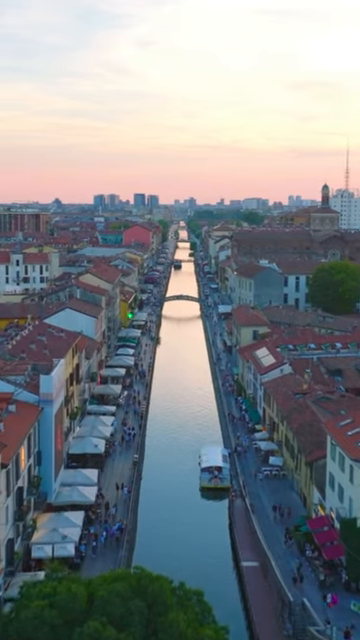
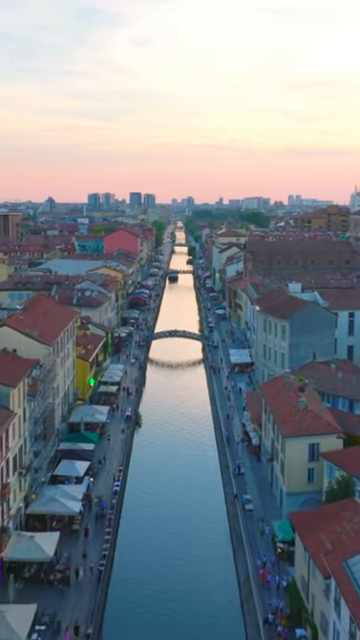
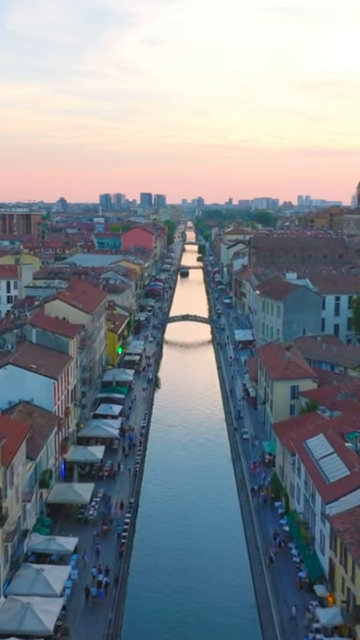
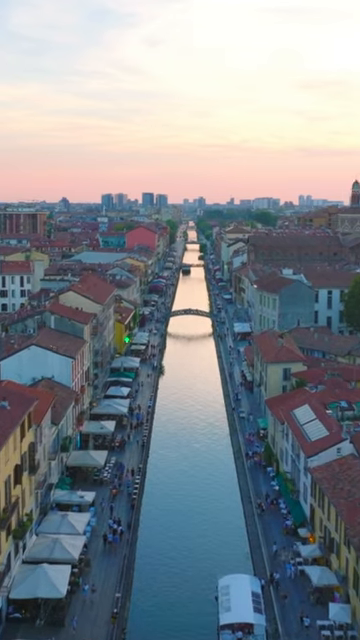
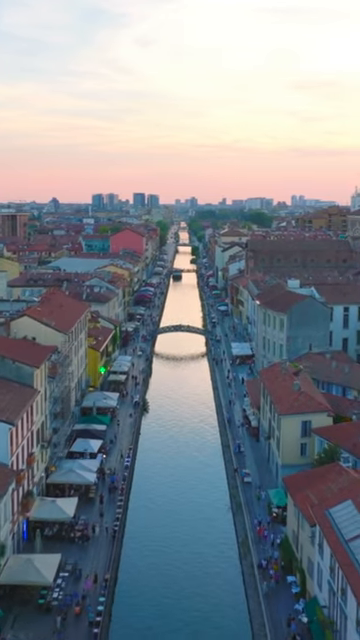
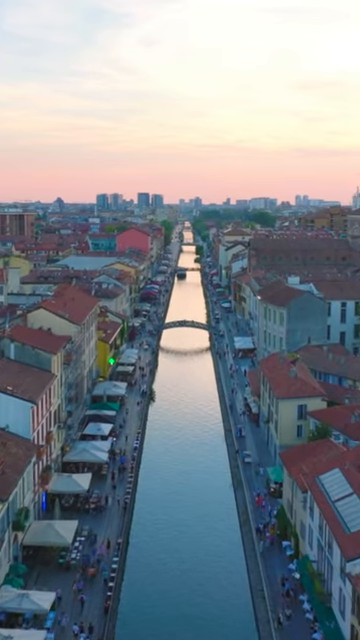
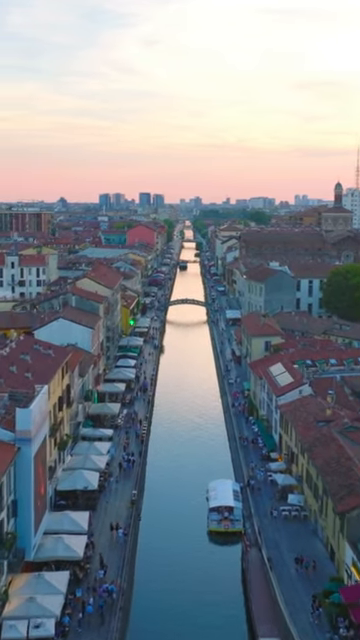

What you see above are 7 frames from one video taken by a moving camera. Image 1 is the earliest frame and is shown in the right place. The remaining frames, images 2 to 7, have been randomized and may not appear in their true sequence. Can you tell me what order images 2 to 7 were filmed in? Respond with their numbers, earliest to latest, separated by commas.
7, 4, 3, 6, 5, 2
